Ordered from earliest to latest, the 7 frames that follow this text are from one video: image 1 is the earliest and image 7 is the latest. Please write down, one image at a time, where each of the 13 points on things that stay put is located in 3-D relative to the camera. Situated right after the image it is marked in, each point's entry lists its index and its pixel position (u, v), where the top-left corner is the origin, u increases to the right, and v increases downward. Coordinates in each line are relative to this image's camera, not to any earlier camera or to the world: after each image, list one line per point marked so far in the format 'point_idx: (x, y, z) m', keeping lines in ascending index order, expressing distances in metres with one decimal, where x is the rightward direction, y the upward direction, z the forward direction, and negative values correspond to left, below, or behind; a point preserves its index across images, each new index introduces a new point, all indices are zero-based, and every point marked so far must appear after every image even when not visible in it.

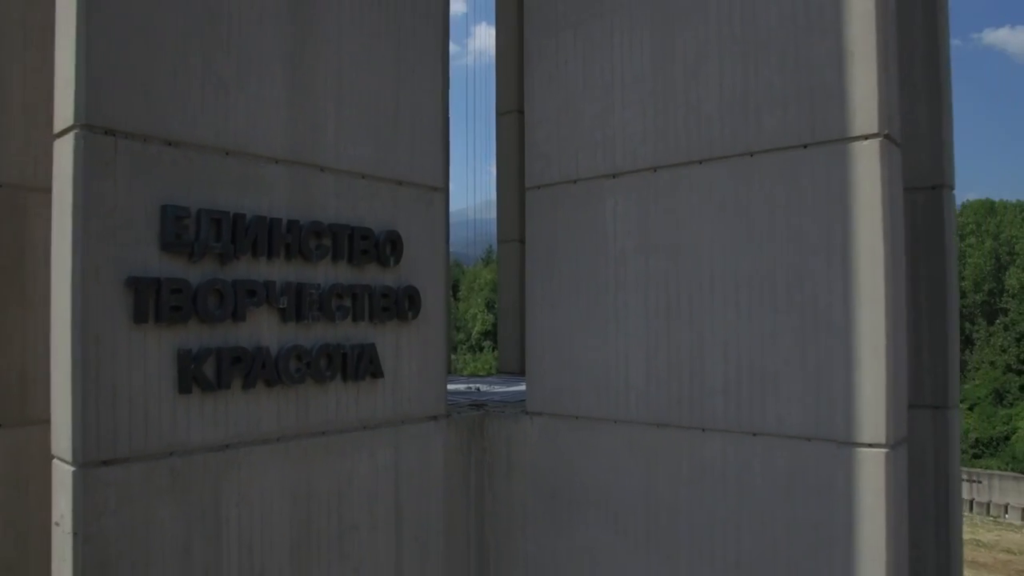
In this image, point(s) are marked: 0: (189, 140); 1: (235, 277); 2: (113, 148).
0: (-1.6, +0.7, +3.5) m
1: (-1.4, +0.1, +3.6) m
2: (-1.8, +0.6, +3.2) m
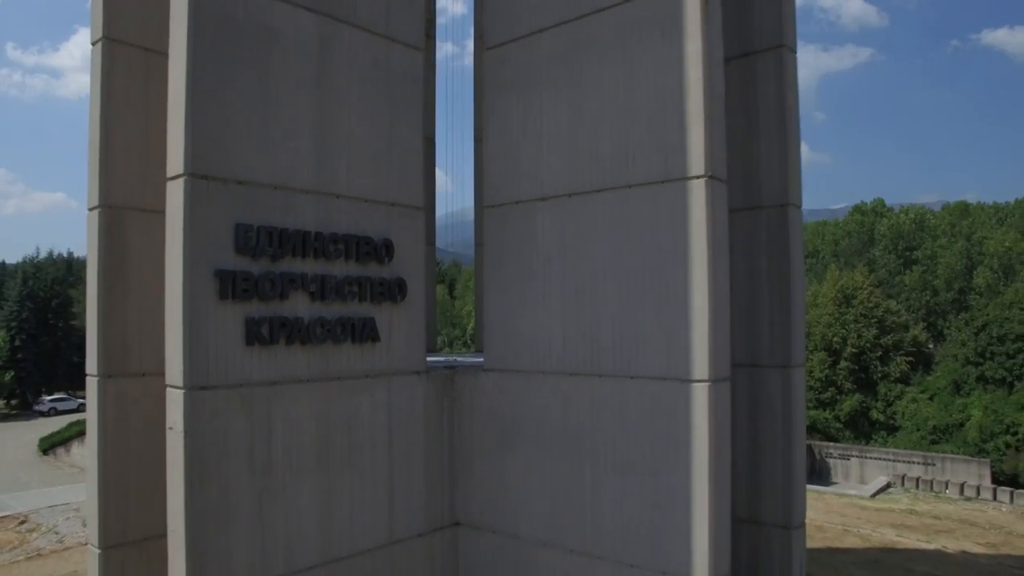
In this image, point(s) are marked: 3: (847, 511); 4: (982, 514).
0: (-2.0, +0.8, +5.2) m
1: (-1.8, +0.1, +5.4) m
2: (-2.2, +0.7, +5.0) m
3: (+7.9, -5.2, +16.2) m
4: (+11.1, -5.3, +16.3) m
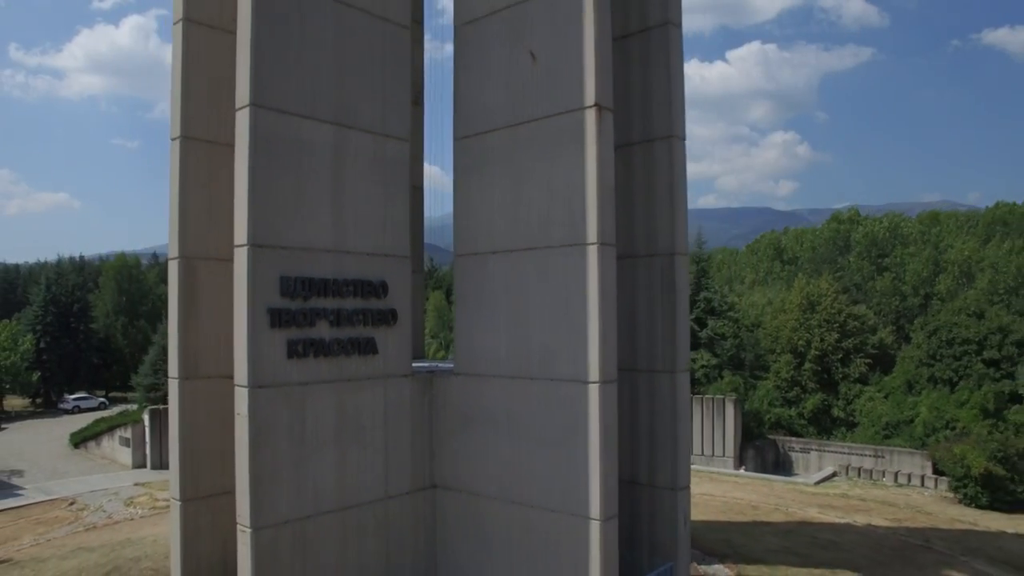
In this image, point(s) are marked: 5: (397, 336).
0: (-2.5, +0.5, +7.7) m
1: (-2.3, -0.2, +7.8) m
2: (-2.7, +0.4, +7.4) m
3: (+7.4, -5.6, +18.6) m
4: (+10.6, -5.7, +18.7) m
5: (-1.4, -0.6, +8.7) m
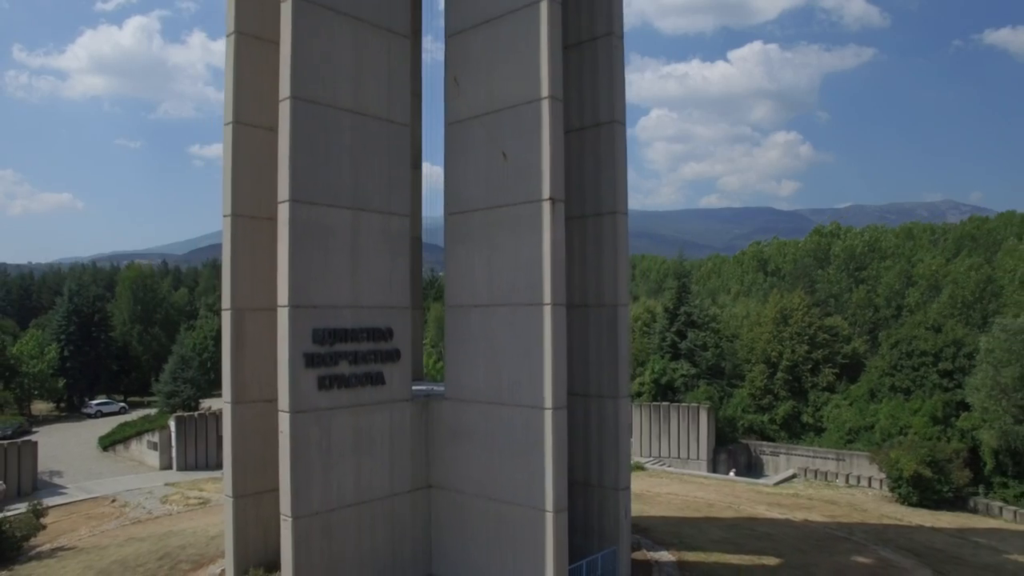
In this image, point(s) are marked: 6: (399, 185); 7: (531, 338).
0: (-2.8, -0.2, +10.1) m
1: (-2.6, -0.9, +10.3) m
2: (-3.1, -0.3, +9.8) m
3: (+7.1, -6.3, +21.1) m
4: (+10.3, -6.4, +21.1) m
5: (-1.8, -1.3, +11.1) m
6: (-1.9, +1.7, +11.3) m
7: (+0.3, -0.8, +10.2) m
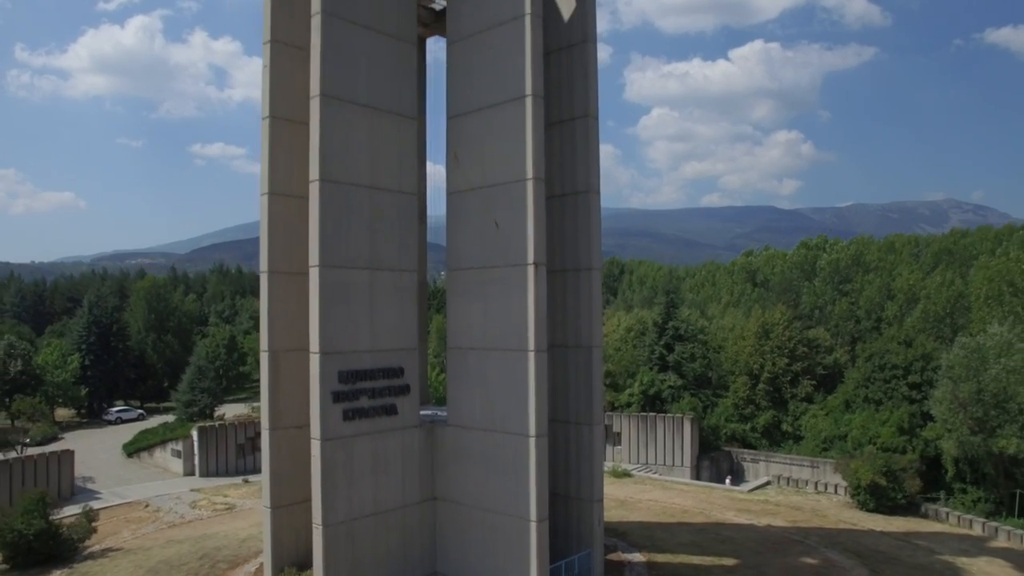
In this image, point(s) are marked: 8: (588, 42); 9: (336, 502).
0: (-3.0, -1.1, +12.2) m
1: (-2.8, -1.8, +12.4) m
2: (-3.2, -1.2, +12.0) m
3: (+6.9, -7.1, +23.2) m
4: (+10.2, -7.2, +23.3) m
5: (-2.0, -2.2, +13.3) m
6: (-2.0, +0.8, +13.4) m
7: (+0.1, -1.6, +12.3) m
8: (+1.5, +4.9, +13.6) m
9: (-3.1, -3.7, +12.0) m
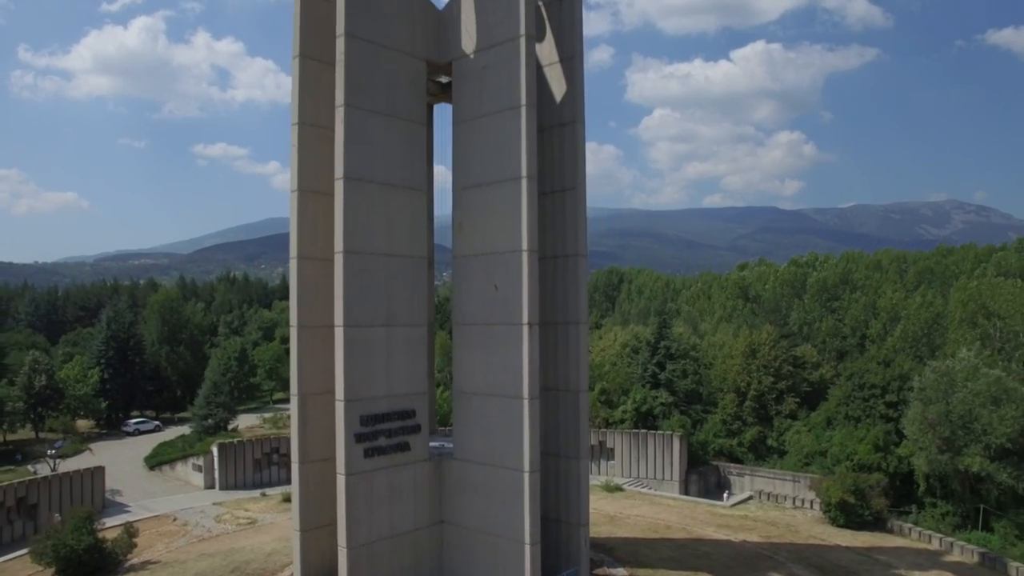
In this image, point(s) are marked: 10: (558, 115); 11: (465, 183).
0: (-3.0, -2.2, +14.2) m
1: (-2.8, -2.9, +14.4) m
2: (-3.3, -2.3, +14.0) m
3: (+6.9, -8.3, +25.2) m
4: (+10.1, -8.4, +25.2) m
5: (-2.0, -3.3, +15.3) m
6: (-2.1, -0.3, +15.4) m
7: (+0.1, -2.8, +14.3) m
8: (+1.5, +3.7, +15.6) m
9: (-3.1, -4.9, +14.0) m
10: (+1.1, +4.0, +15.9) m
11: (-1.0, +2.3, +15.4) m
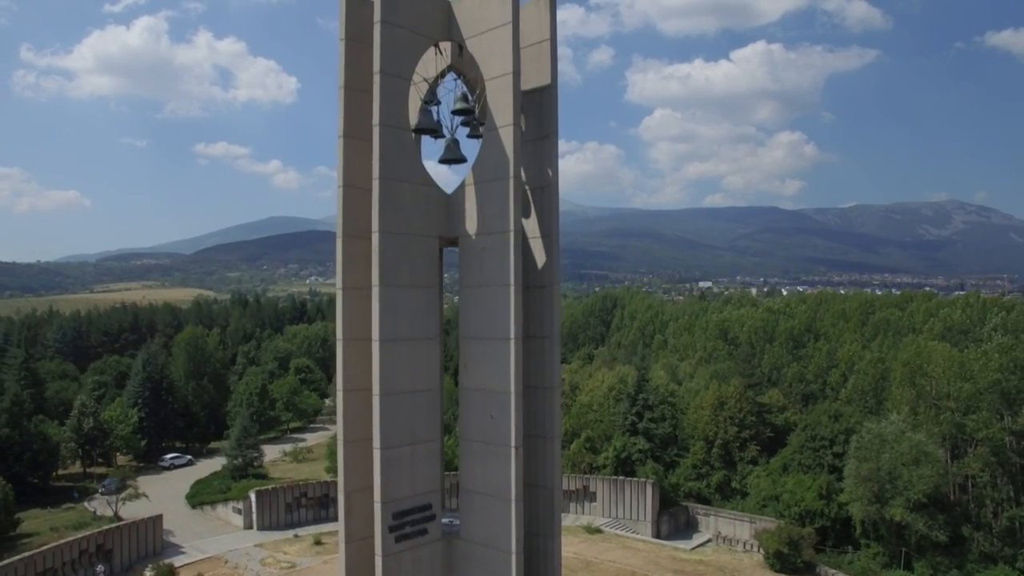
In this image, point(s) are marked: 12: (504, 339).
0: (-3.3, -5.9, +19.3) m
1: (-3.1, -6.5, +19.5) m
2: (-3.5, -6.0, +19.1) m
3: (+6.6, -11.9, +30.3) m
4: (+9.9, -12.0, +30.3) m
5: (-2.3, -7.0, +20.4) m
6: (-2.3, -3.9, +20.5) m
7: (-0.2, -6.4, +19.4) m
8: (+1.3, +0.1, +20.7) m
9: (-3.4, -8.5, +19.1) m
10: (+0.8, +0.3, +21.0) m
11: (-1.3, -1.3, +20.5) m
12: (-0.2, -1.4, +19.6) m
